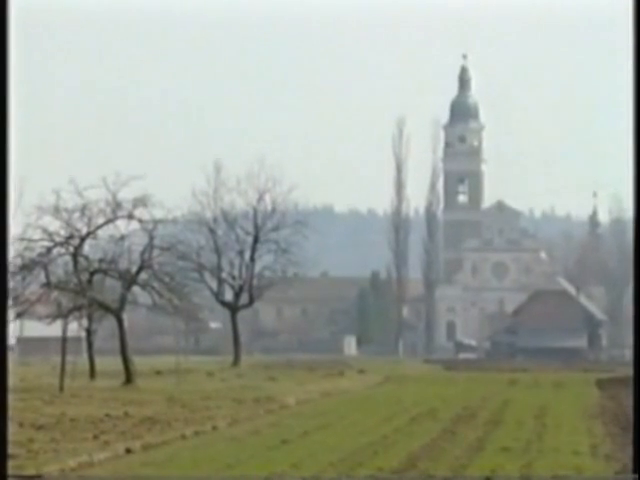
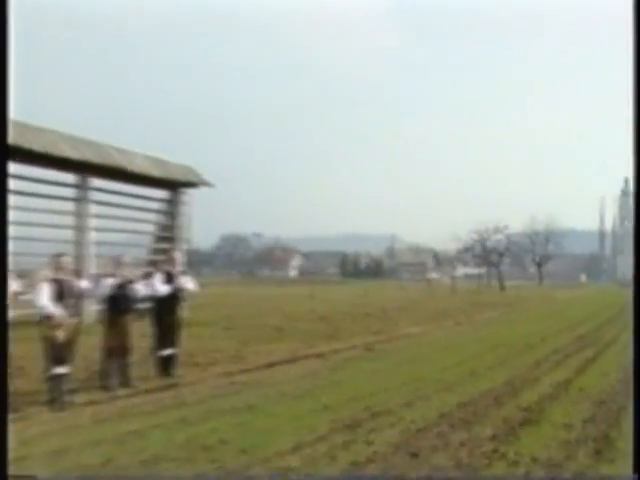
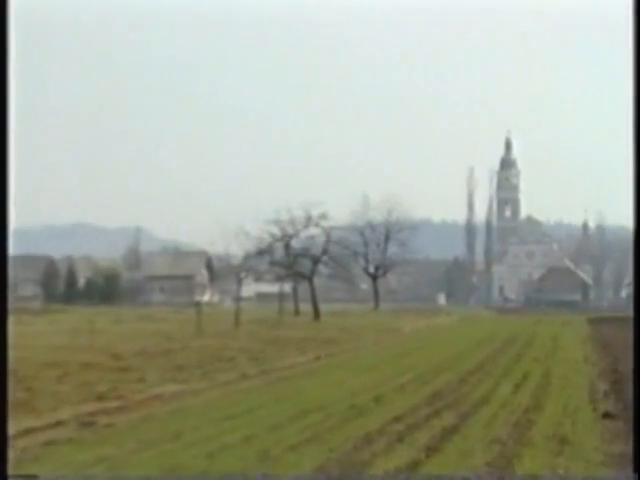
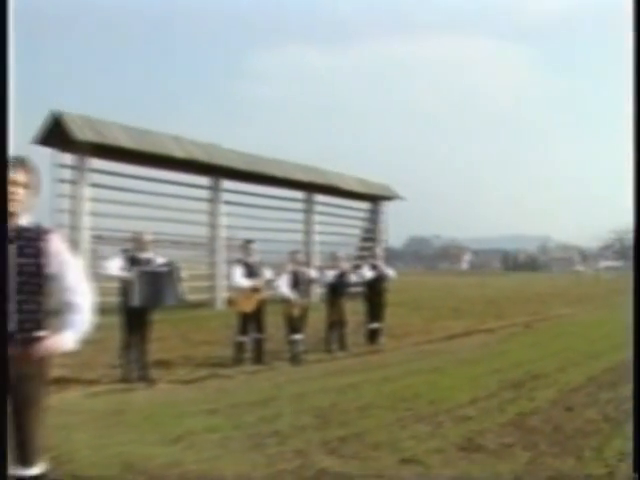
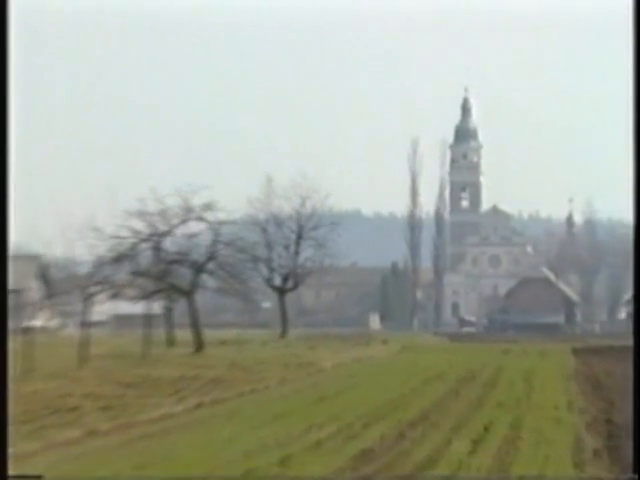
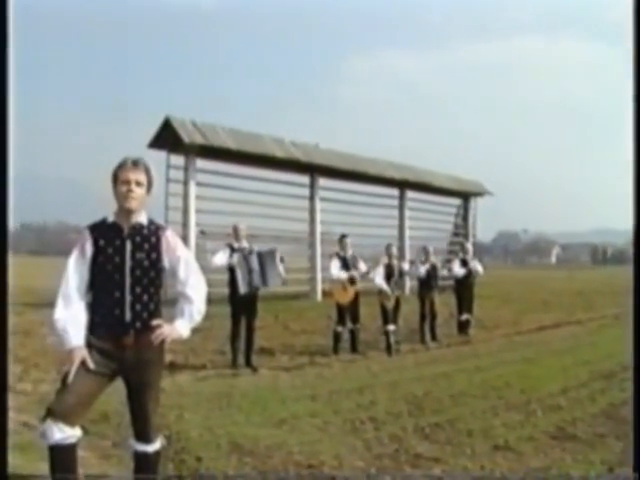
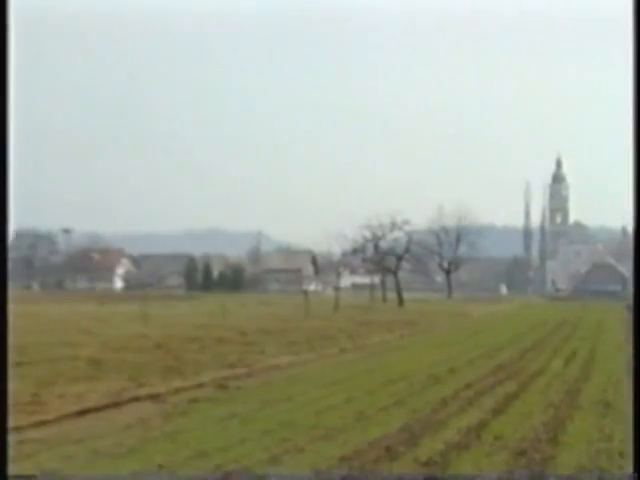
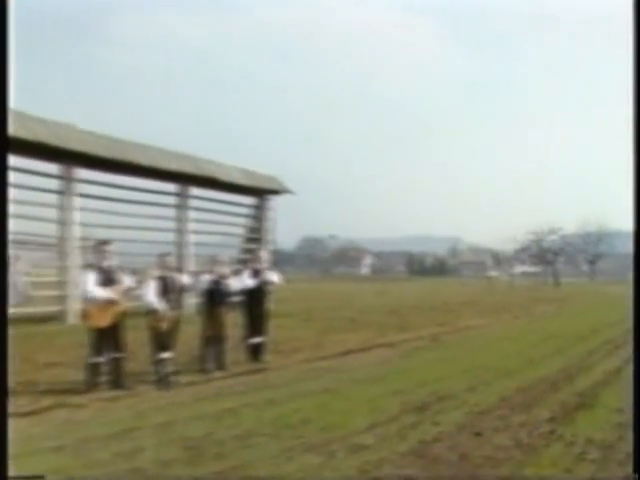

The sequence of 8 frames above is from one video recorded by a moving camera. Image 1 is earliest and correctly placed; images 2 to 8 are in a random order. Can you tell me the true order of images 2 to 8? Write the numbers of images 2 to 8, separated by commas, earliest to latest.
5, 3, 7, 2, 8, 4, 6
